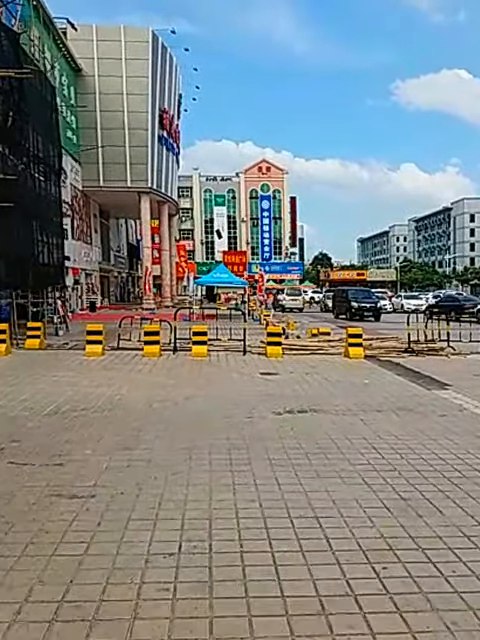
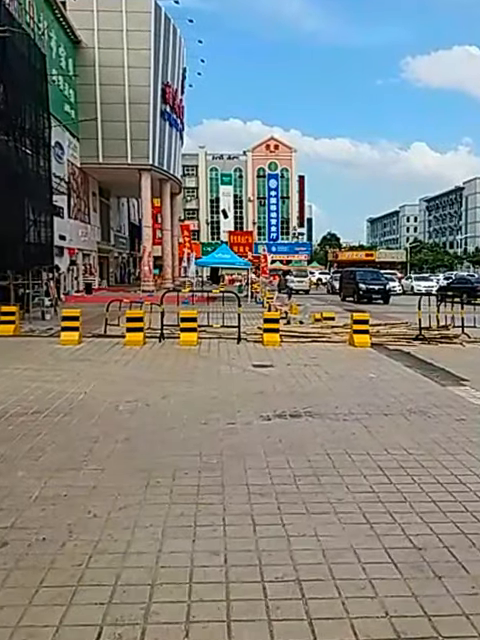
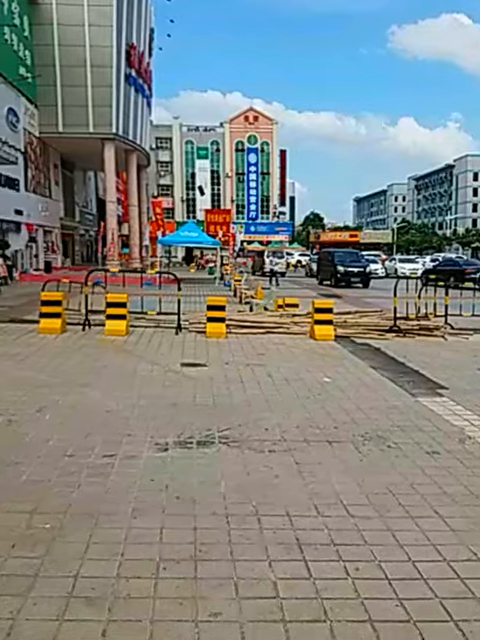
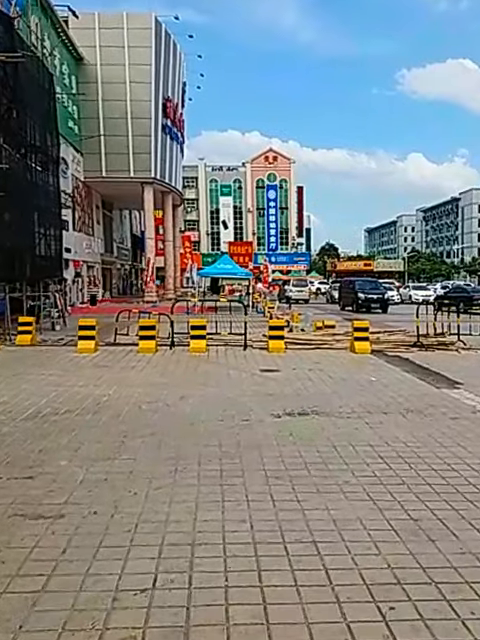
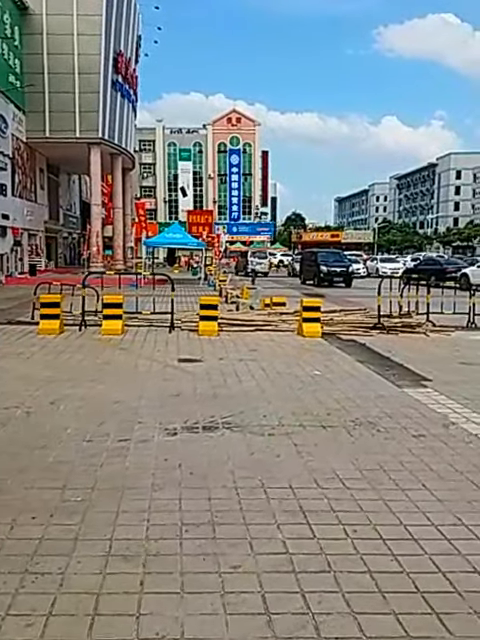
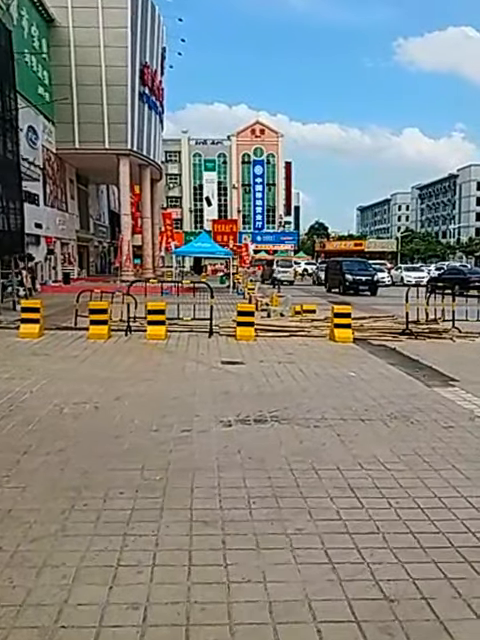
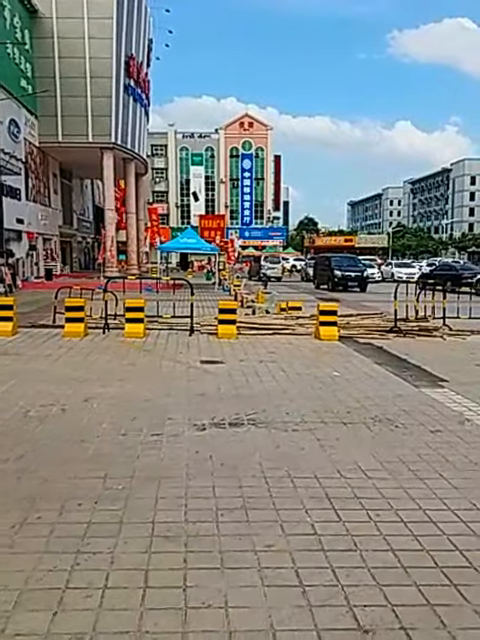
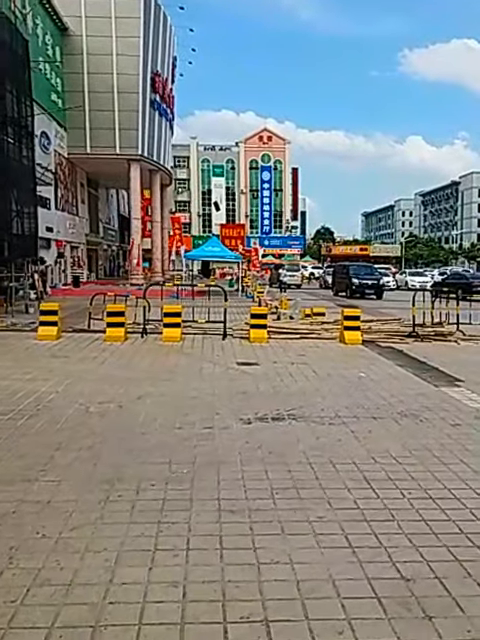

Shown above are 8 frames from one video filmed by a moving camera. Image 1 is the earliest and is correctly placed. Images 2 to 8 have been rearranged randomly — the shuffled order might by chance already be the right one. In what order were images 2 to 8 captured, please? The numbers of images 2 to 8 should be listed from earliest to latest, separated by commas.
4, 2, 8, 6, 7, 5, 3
